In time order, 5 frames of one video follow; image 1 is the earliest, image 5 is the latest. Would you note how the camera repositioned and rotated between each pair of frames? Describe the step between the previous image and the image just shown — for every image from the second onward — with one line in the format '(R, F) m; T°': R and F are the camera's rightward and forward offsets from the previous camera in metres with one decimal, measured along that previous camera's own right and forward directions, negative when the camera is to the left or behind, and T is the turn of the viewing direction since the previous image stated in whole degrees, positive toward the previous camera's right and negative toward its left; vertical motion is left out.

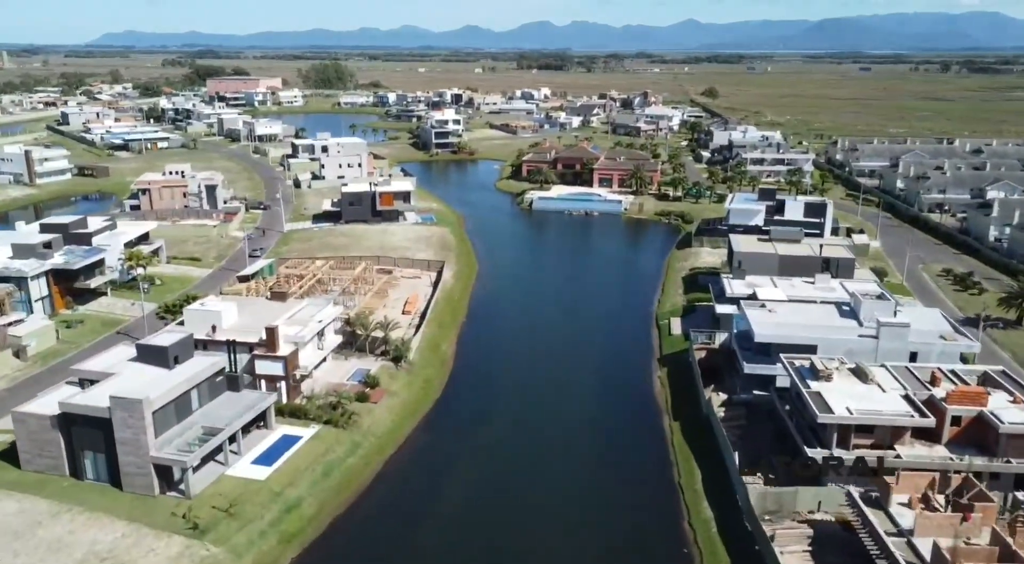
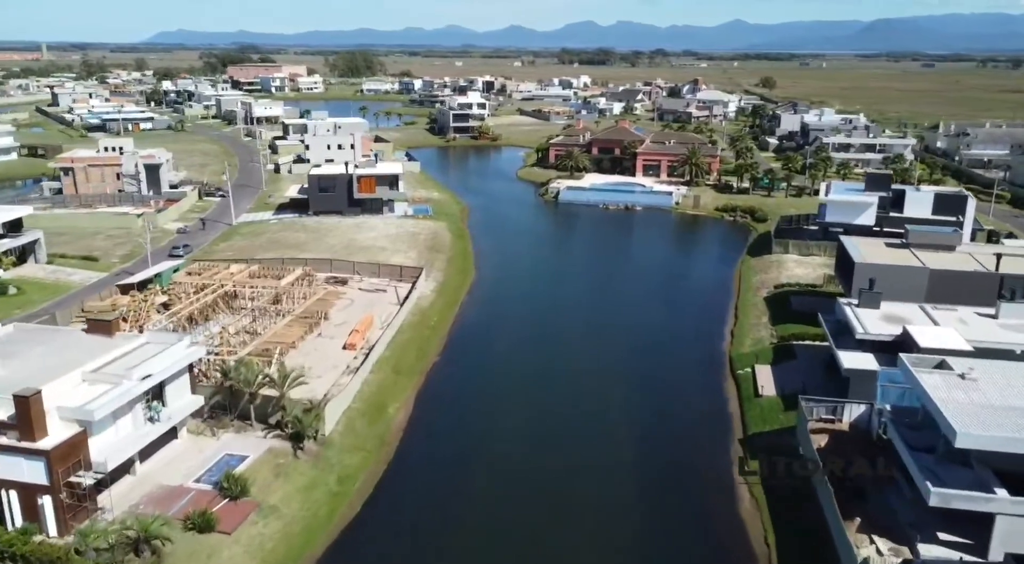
(+2.0, +20.3) m; -3°
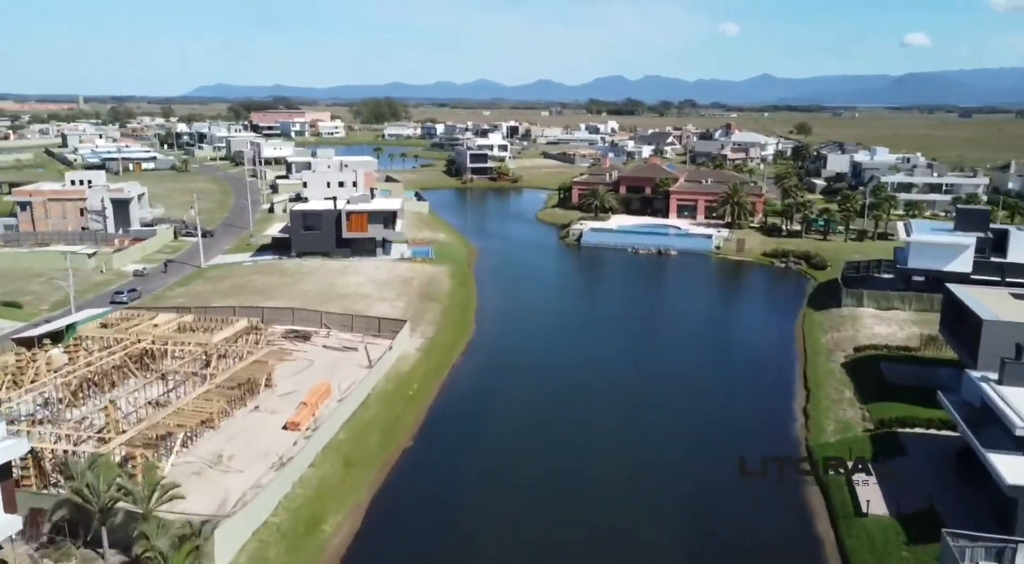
(+1.0, +9.8) m; -2°
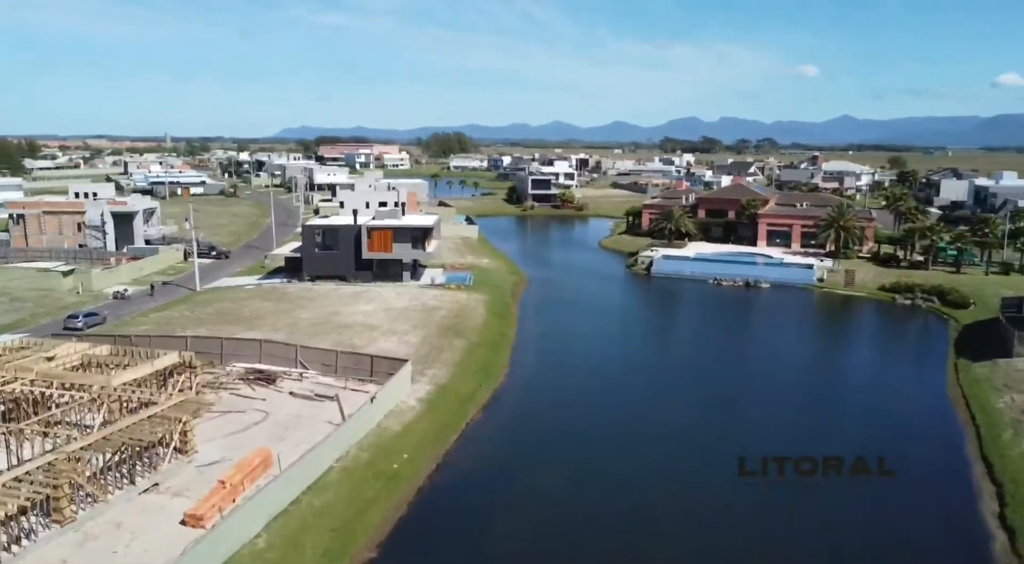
(+1.1, +10.6) m; -5°
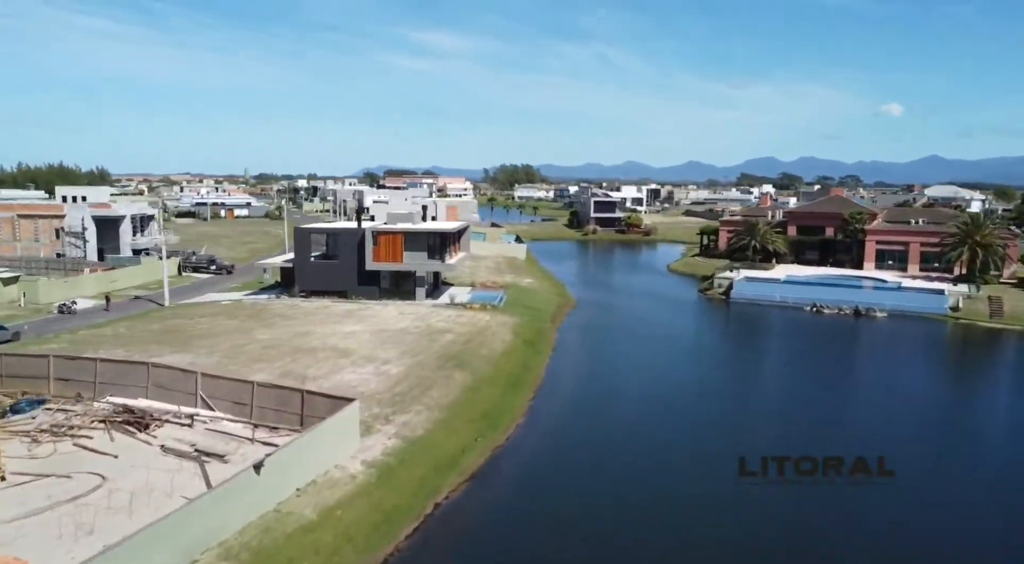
(+1.5, +10.3) m; -5°
